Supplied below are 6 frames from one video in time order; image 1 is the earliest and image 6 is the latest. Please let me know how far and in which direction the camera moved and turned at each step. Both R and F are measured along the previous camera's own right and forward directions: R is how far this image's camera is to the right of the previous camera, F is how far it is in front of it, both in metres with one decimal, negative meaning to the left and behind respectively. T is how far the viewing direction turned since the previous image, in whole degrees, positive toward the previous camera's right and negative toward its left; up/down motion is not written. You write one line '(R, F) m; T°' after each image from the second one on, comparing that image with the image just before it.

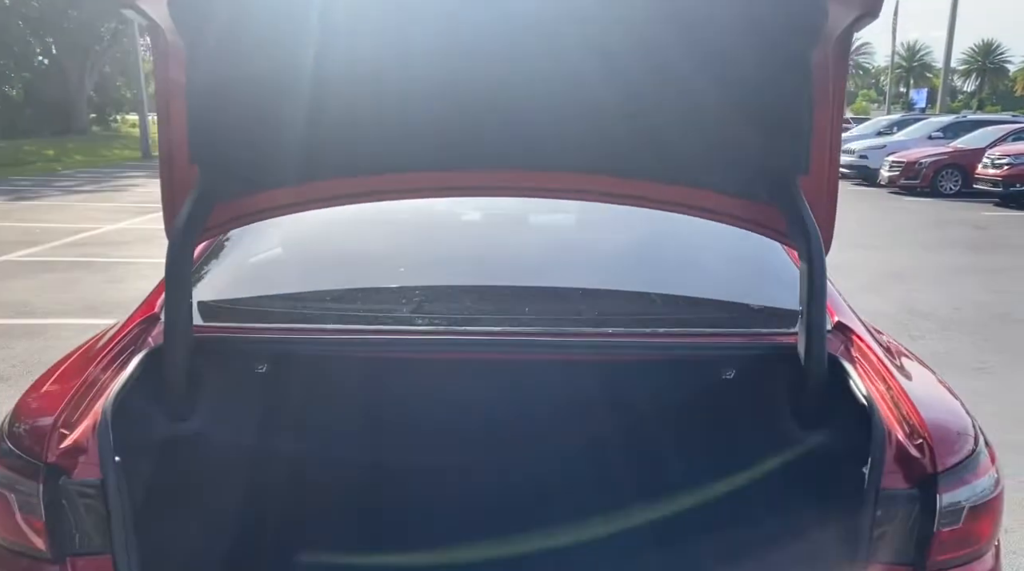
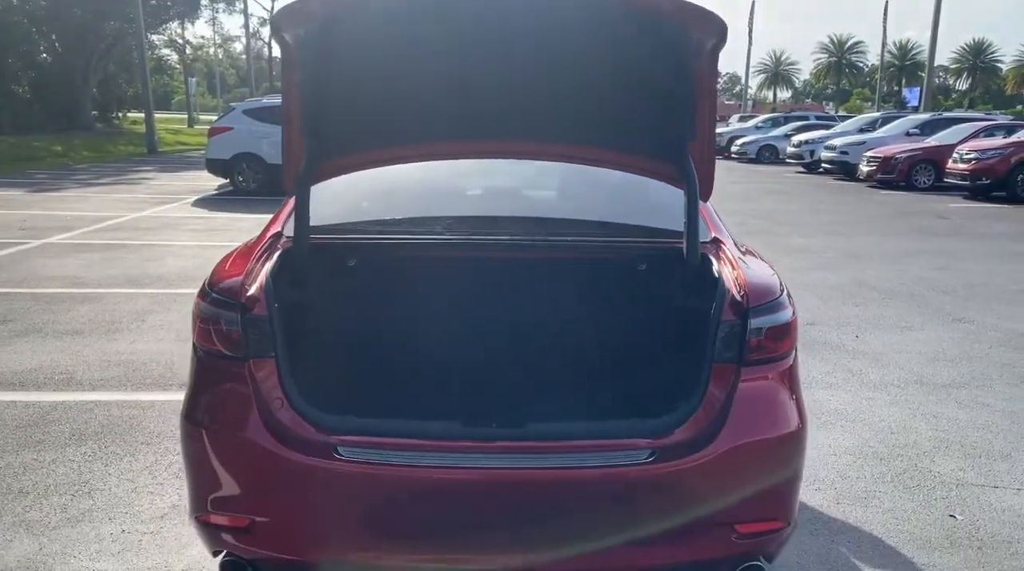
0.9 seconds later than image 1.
(0.0, -0.9) m; 0°
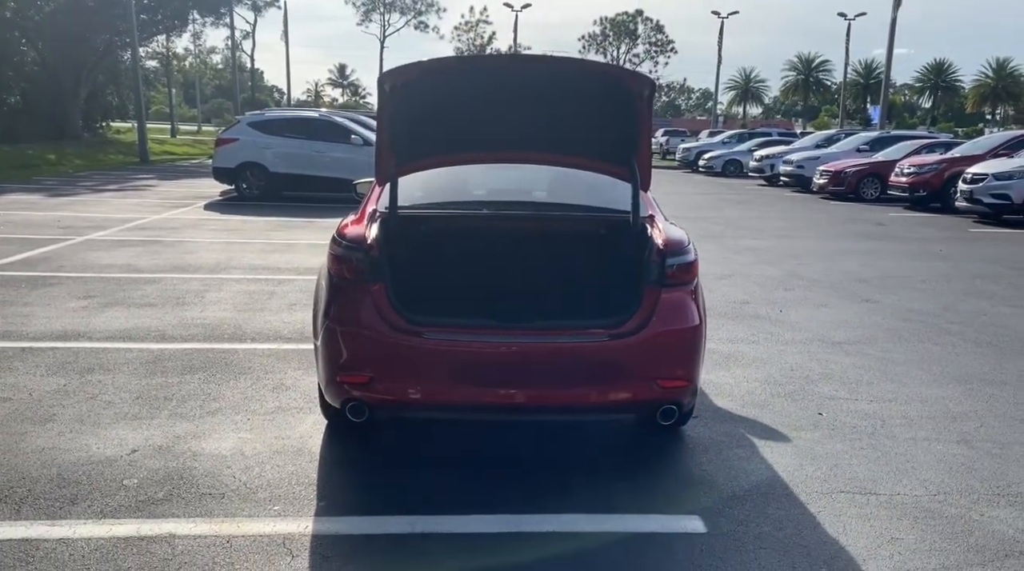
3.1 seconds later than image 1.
(-0.2, -1.5) m; +2°
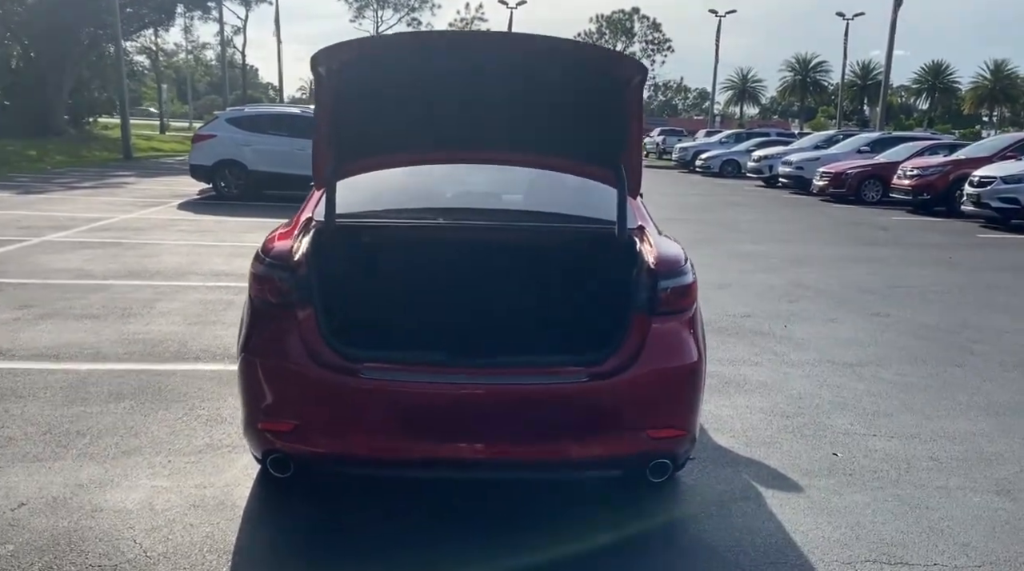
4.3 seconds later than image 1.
(+0.1, +0.7) m; 0°
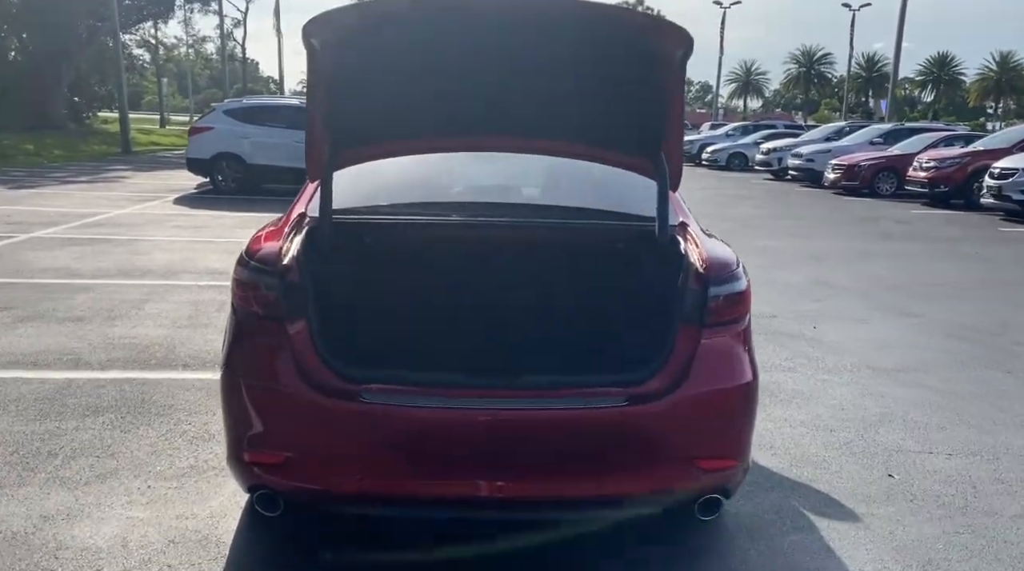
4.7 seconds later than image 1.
(-0.1, +0.4) m; 0°
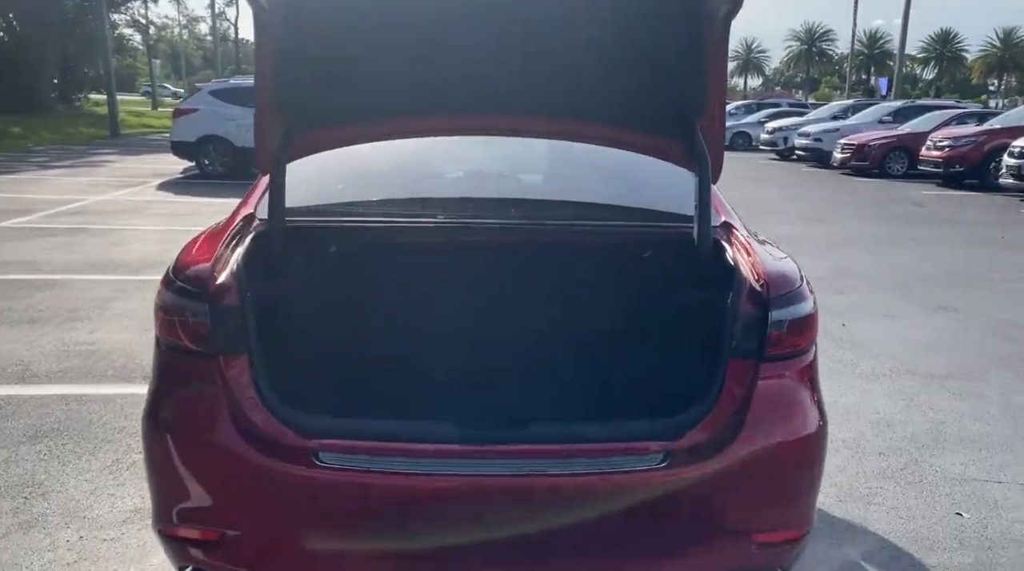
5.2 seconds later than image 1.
(0.0, +0.6) m; 0°
